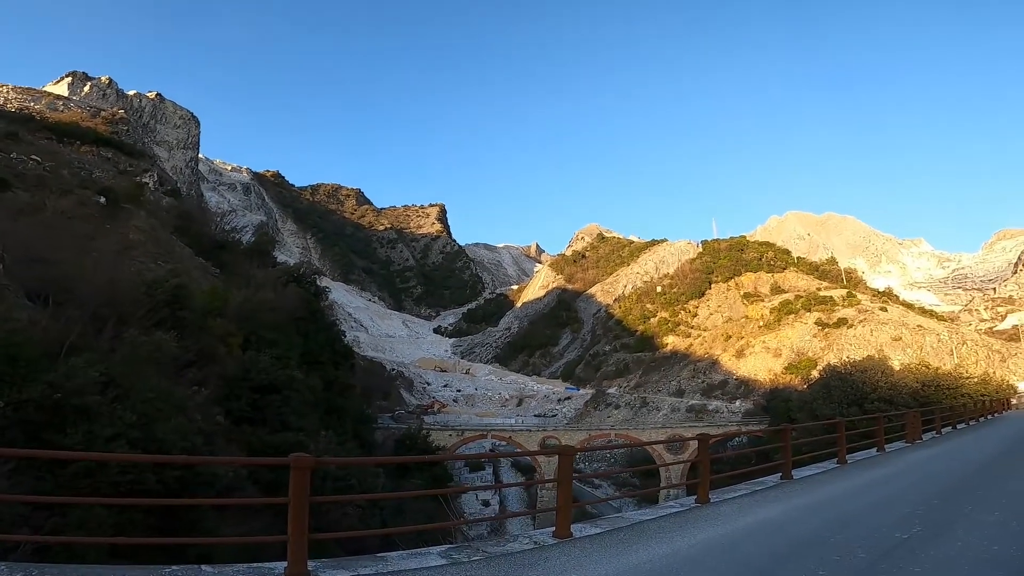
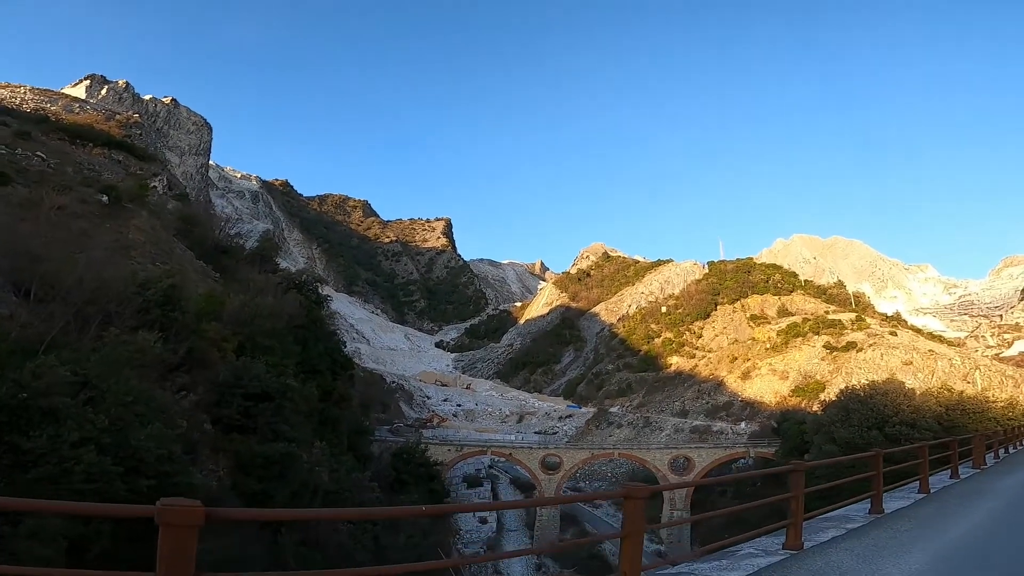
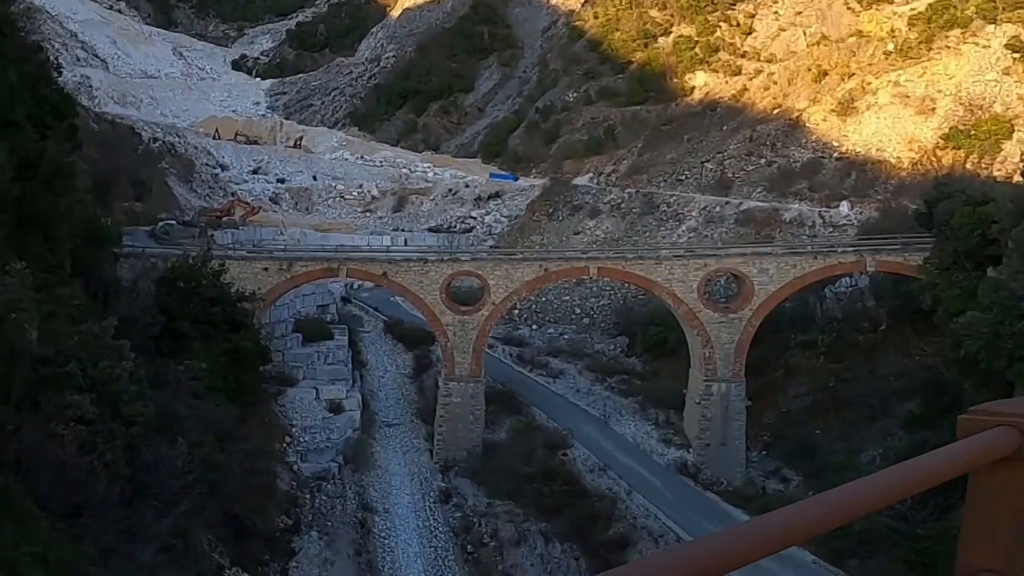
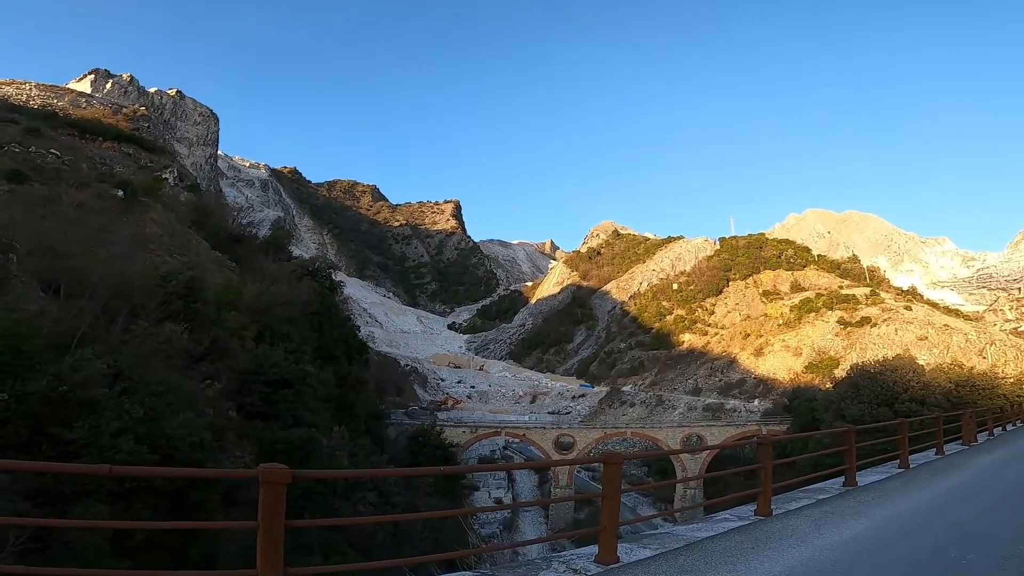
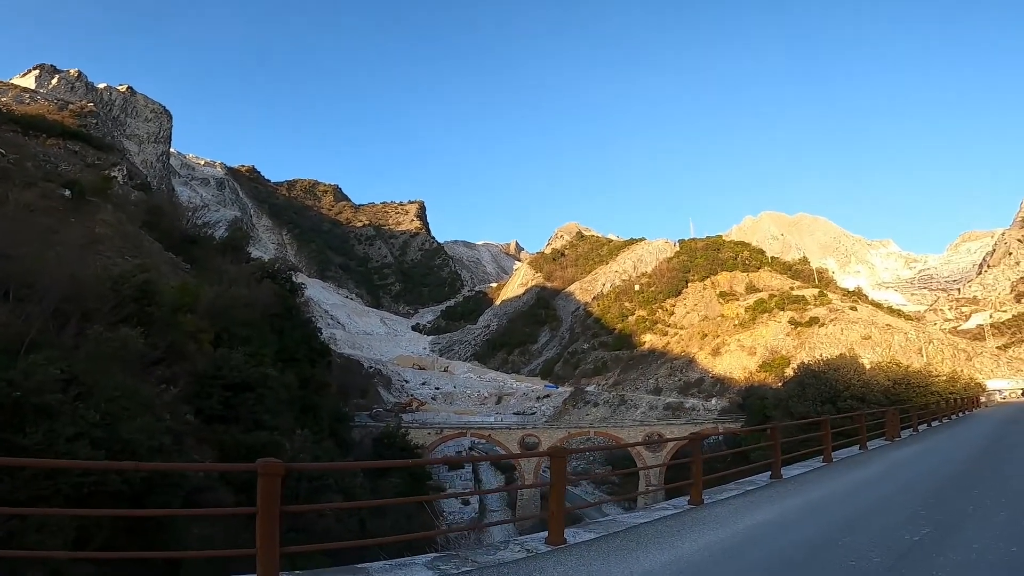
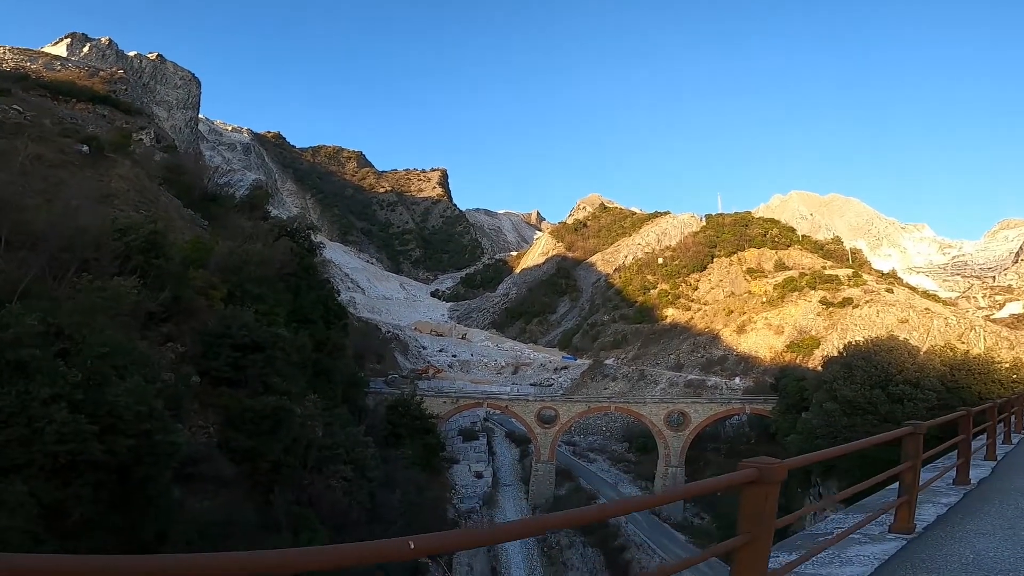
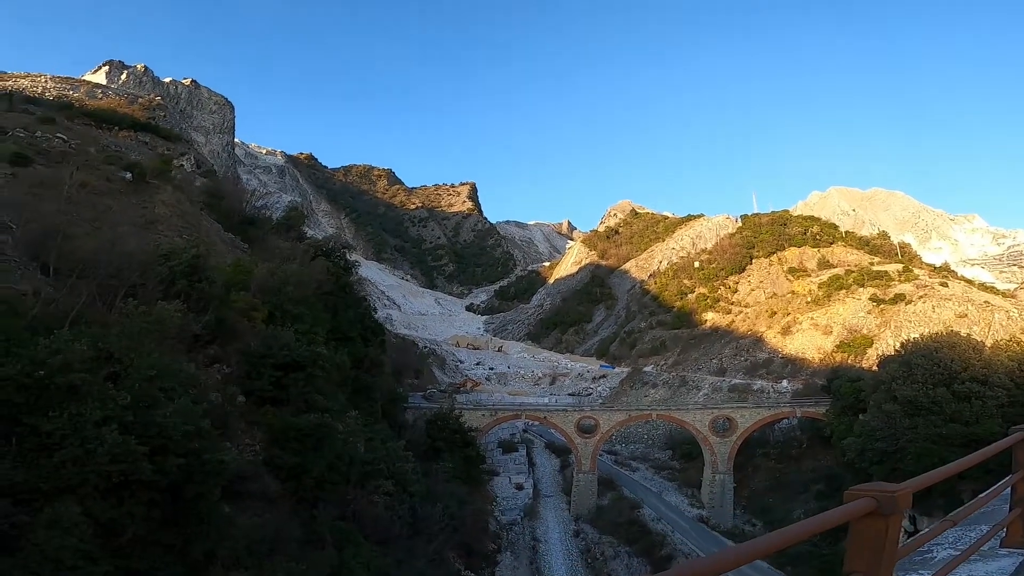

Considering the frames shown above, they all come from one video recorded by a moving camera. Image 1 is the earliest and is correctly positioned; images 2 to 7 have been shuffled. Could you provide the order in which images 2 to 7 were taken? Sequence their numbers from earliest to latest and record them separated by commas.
5, 4, 2, 6, 7, 3
